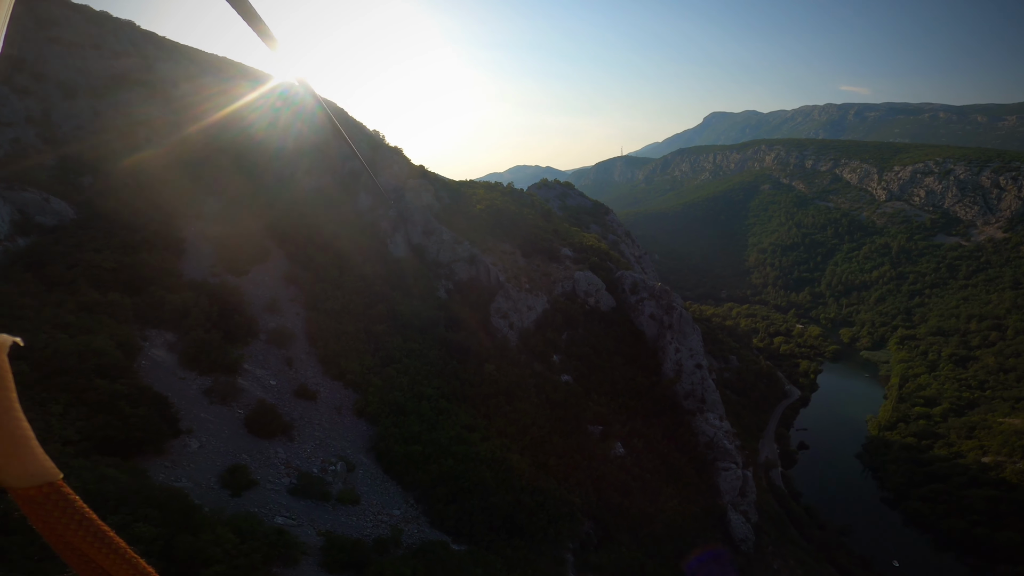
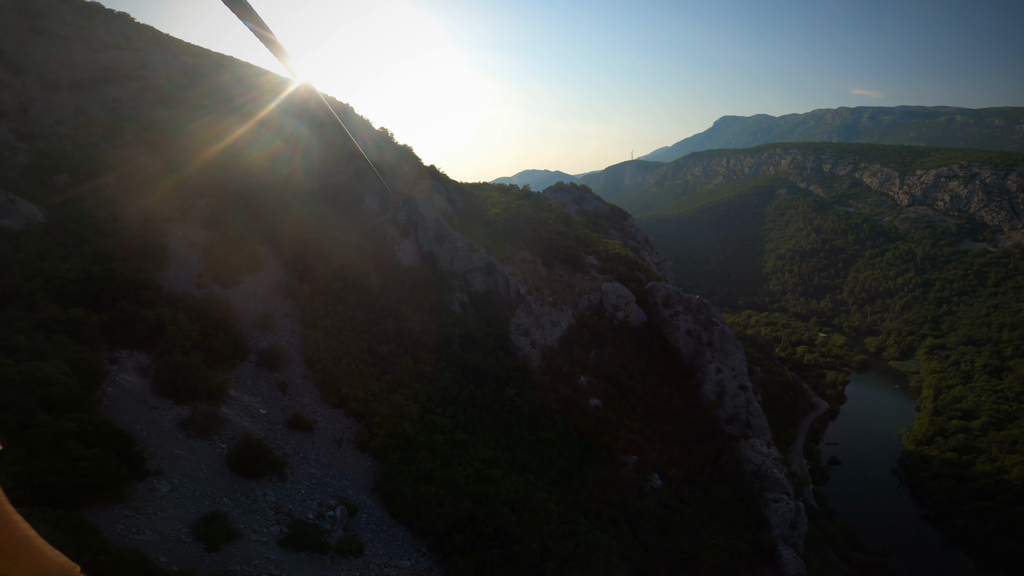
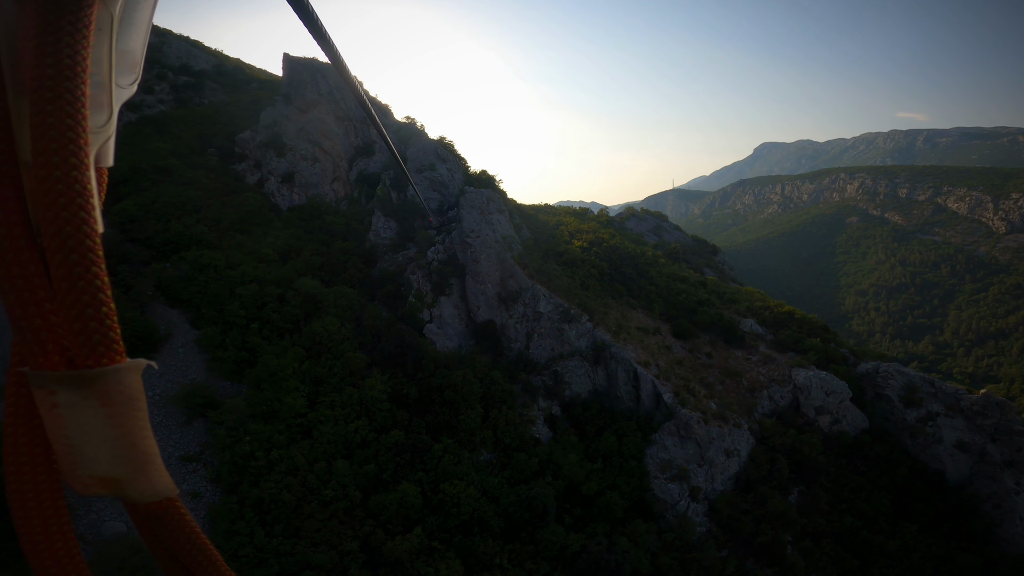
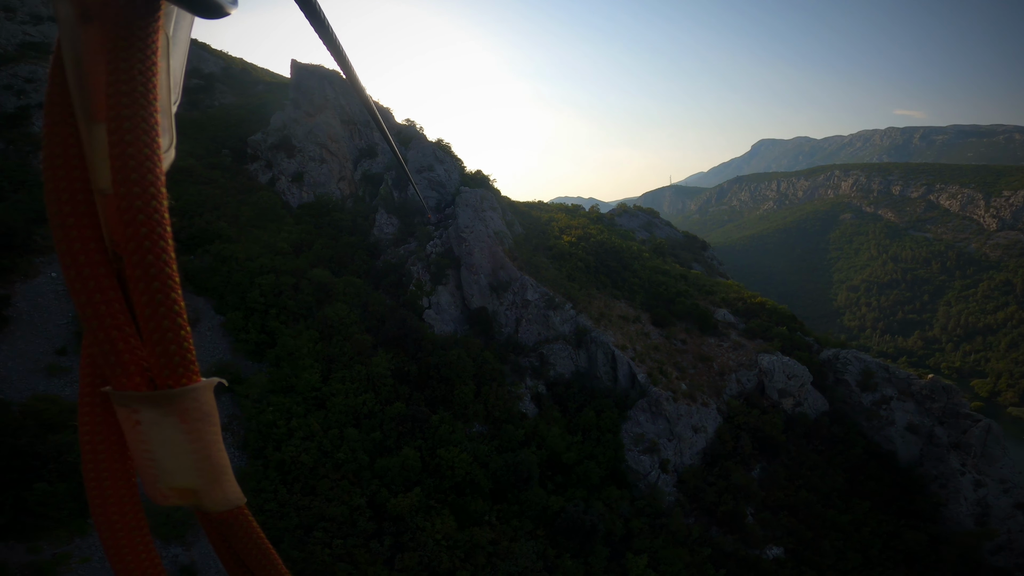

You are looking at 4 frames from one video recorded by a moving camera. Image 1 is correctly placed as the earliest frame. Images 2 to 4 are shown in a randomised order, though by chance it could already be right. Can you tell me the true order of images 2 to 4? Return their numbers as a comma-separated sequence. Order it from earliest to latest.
2, 4, 3
